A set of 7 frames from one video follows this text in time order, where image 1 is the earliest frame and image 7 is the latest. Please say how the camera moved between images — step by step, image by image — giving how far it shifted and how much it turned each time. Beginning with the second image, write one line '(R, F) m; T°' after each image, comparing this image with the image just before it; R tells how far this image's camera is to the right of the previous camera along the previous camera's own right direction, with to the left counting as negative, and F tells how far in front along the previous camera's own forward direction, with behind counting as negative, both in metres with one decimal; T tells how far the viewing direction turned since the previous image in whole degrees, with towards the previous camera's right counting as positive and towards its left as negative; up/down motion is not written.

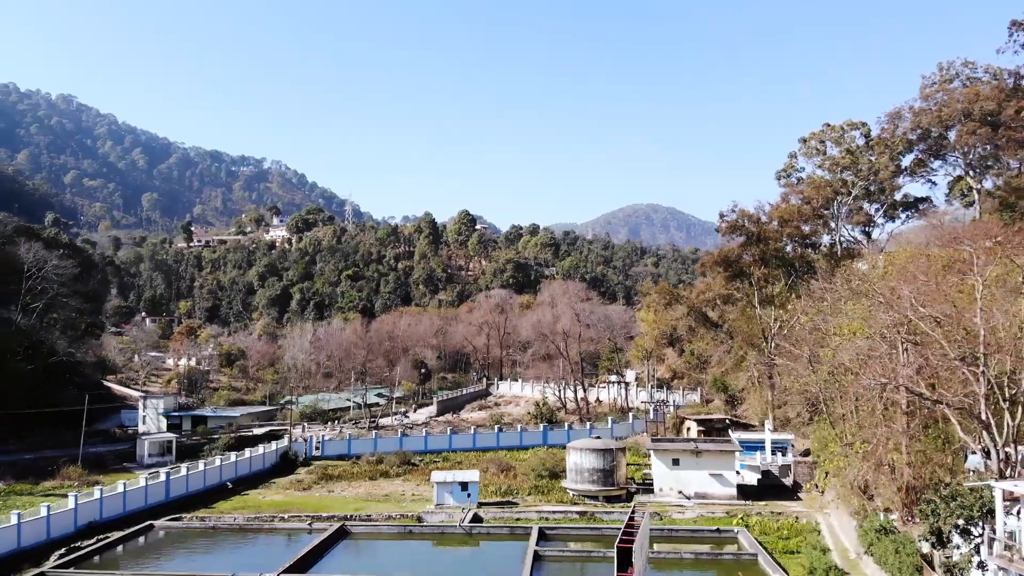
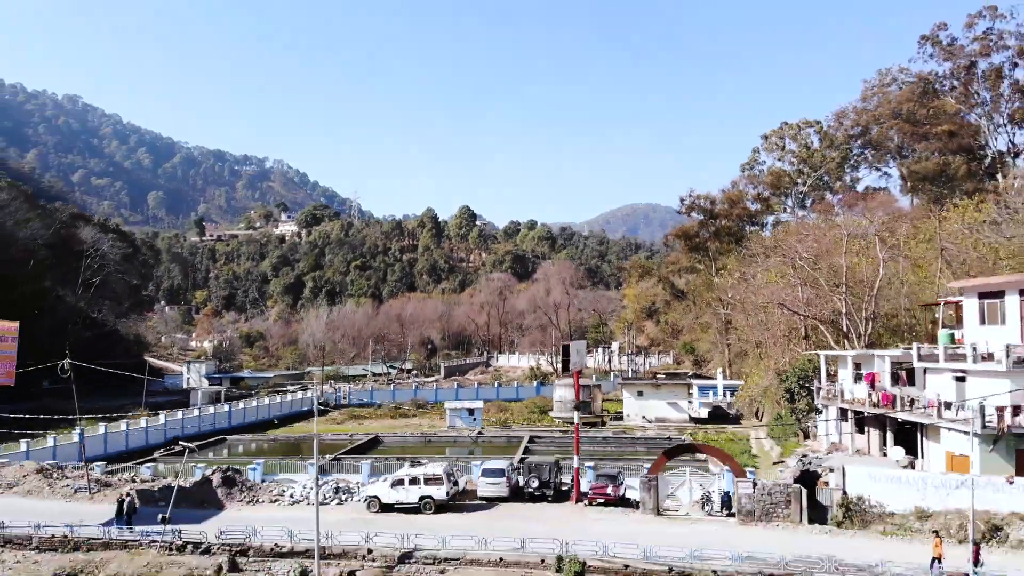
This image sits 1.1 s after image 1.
(+0.2, -9.0) m; 0°
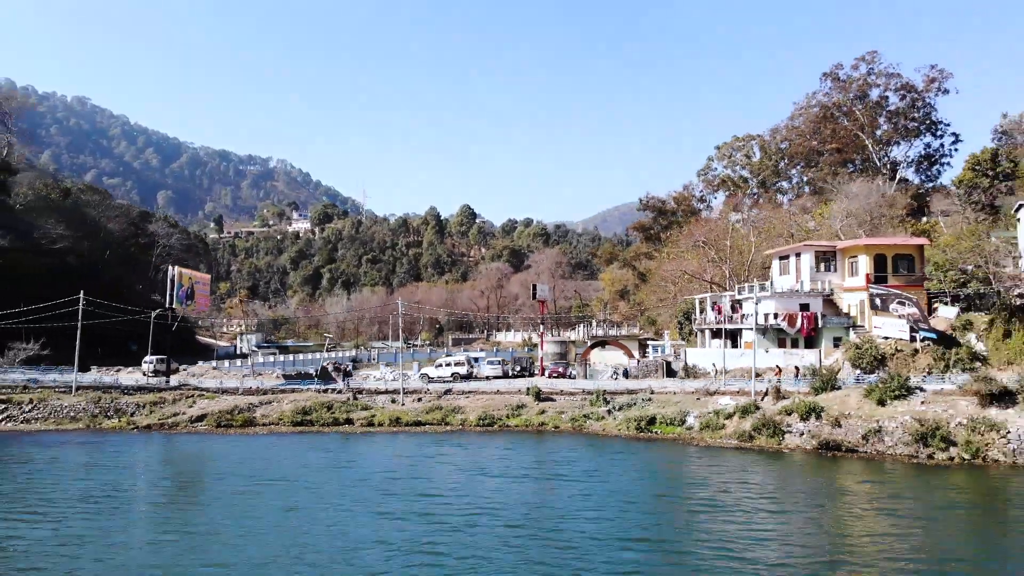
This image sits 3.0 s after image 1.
(+0.4, -15.5) m; 0°
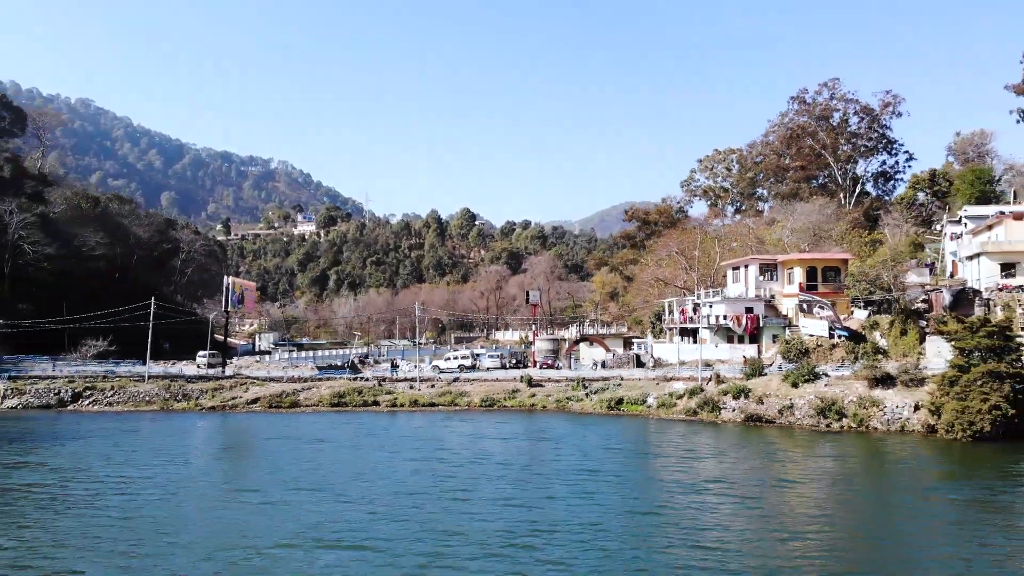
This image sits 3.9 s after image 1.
(+0.2, -7.3) m; 0°
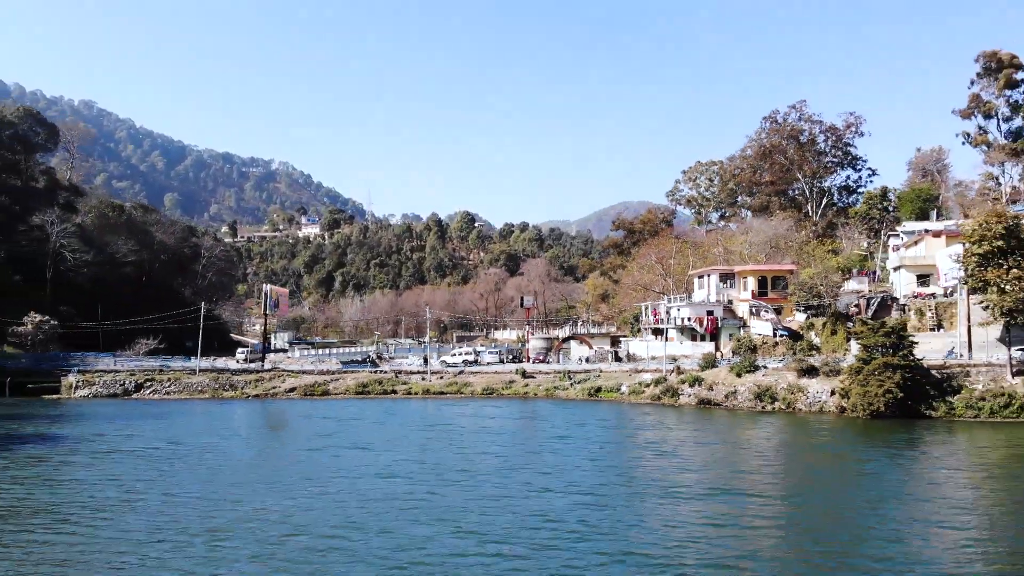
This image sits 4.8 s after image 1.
(+0.2, -7.3) m; 0°
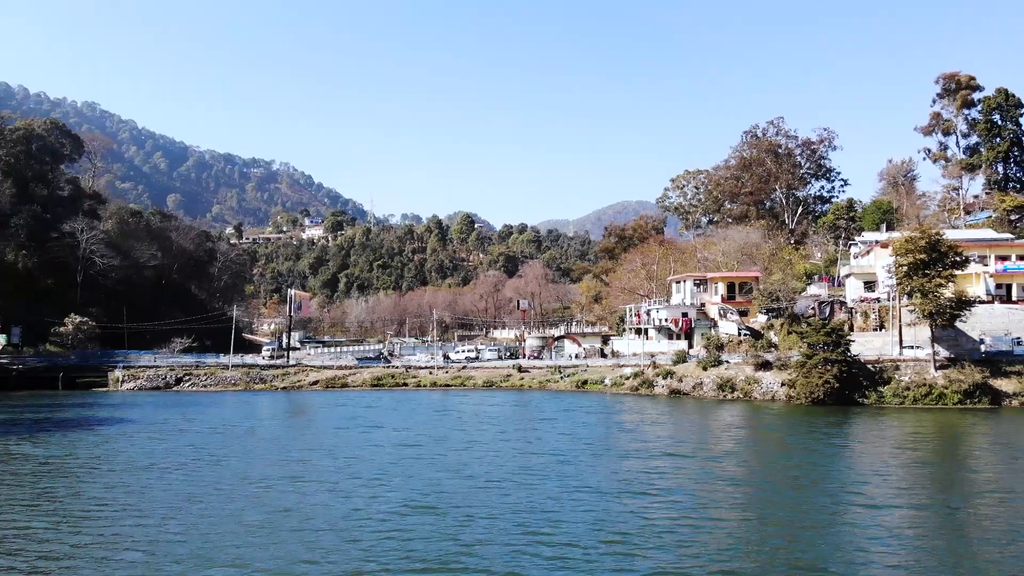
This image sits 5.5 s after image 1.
(+0.2, -6.2) m; 0°
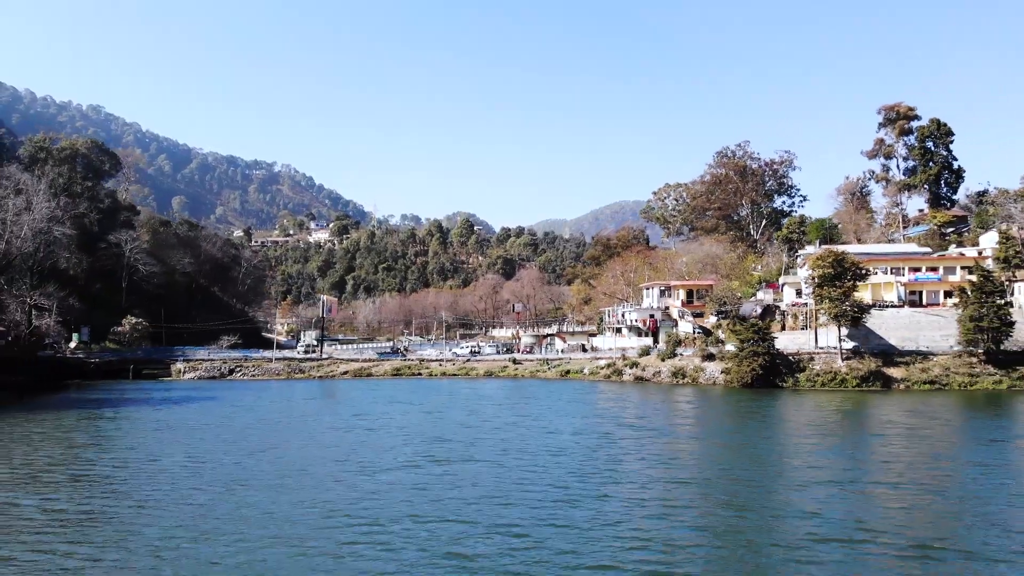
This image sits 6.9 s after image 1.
(+0.3, -11.2) m; 0°
